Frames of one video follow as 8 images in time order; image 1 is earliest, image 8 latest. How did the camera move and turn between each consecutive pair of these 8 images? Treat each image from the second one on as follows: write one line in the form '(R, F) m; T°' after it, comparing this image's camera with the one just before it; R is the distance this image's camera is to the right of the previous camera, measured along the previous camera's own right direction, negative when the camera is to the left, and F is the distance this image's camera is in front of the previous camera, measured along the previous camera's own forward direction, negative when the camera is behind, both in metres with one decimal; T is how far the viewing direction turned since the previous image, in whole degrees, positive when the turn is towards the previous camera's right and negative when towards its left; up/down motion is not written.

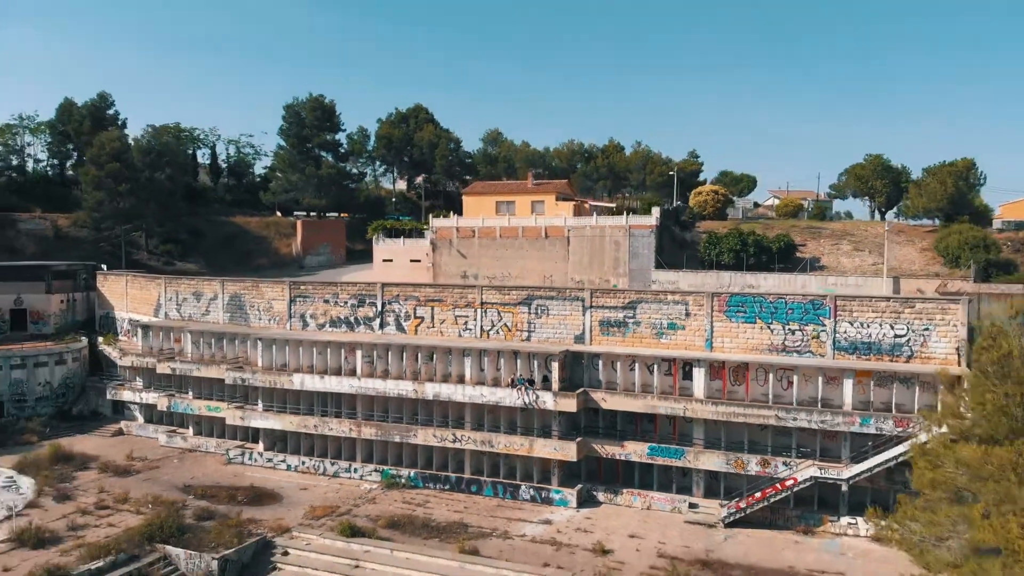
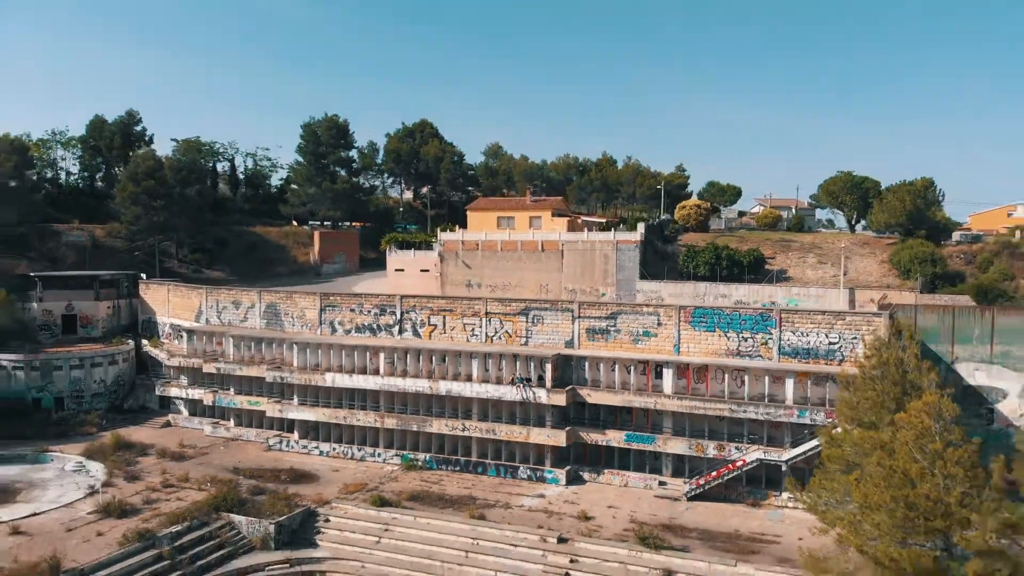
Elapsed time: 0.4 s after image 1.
(0.0, -3.3) m; 0°
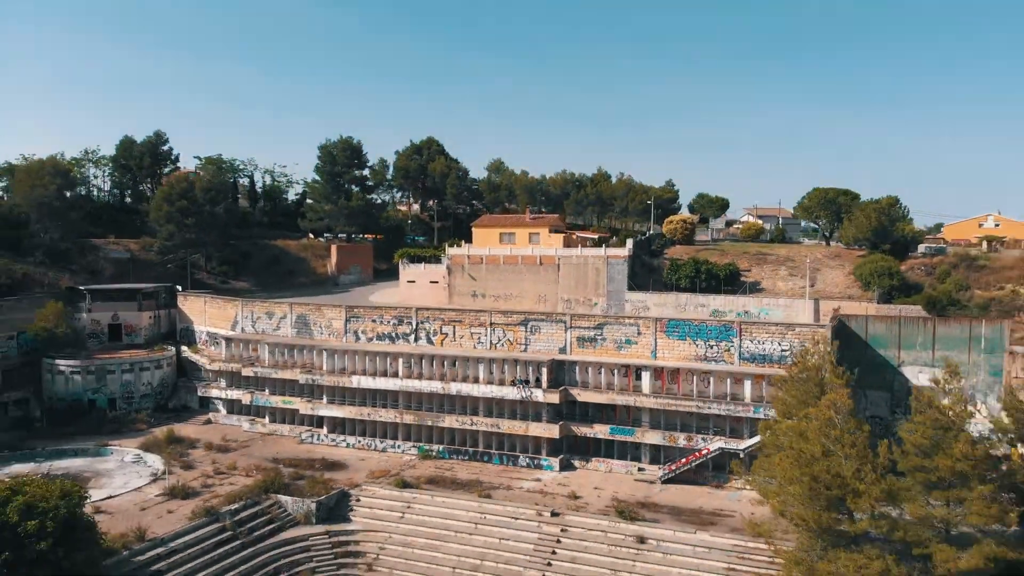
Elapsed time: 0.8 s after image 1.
(0.0, -3.5) m; 0°
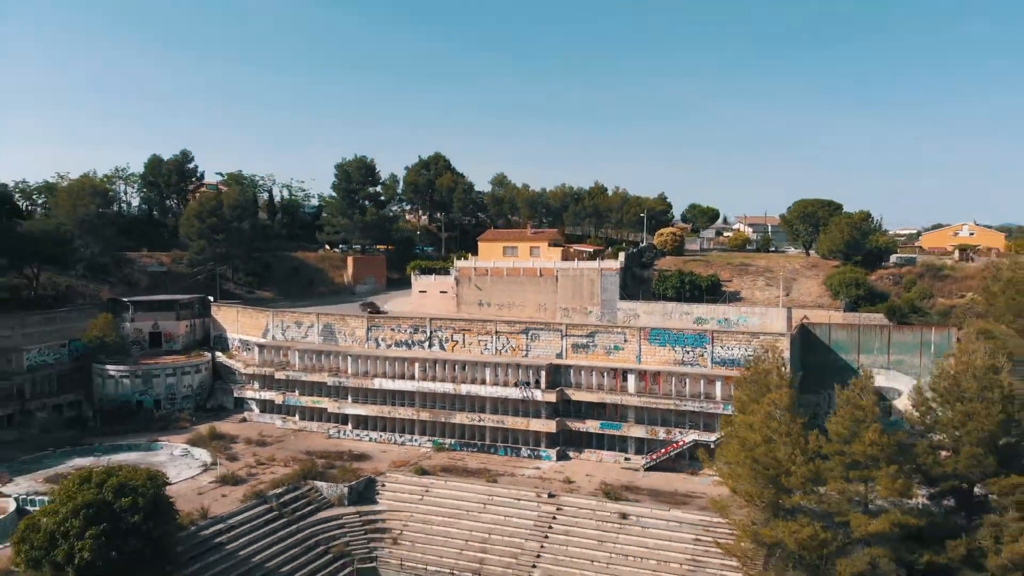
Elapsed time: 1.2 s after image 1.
(0.0, -3.6) m; 0°
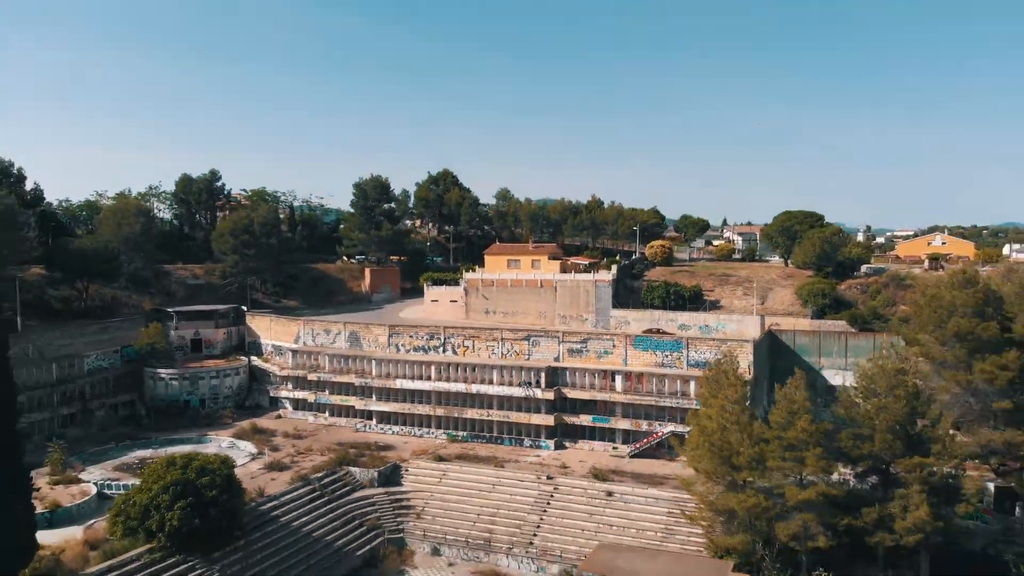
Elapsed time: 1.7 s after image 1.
(0.0, -4.4) m; 0°
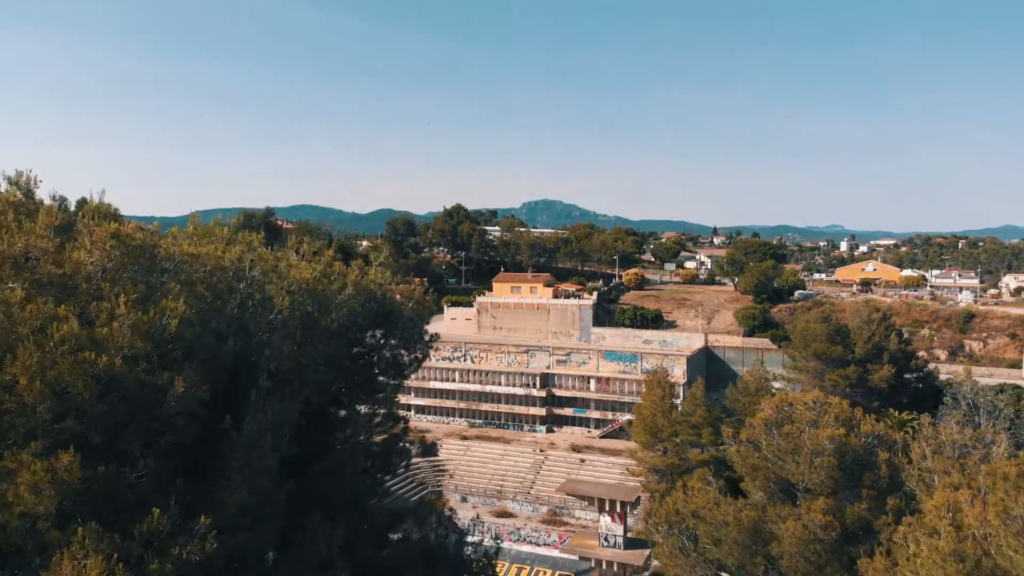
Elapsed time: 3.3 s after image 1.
(-0.4, -12.4) m; 0°
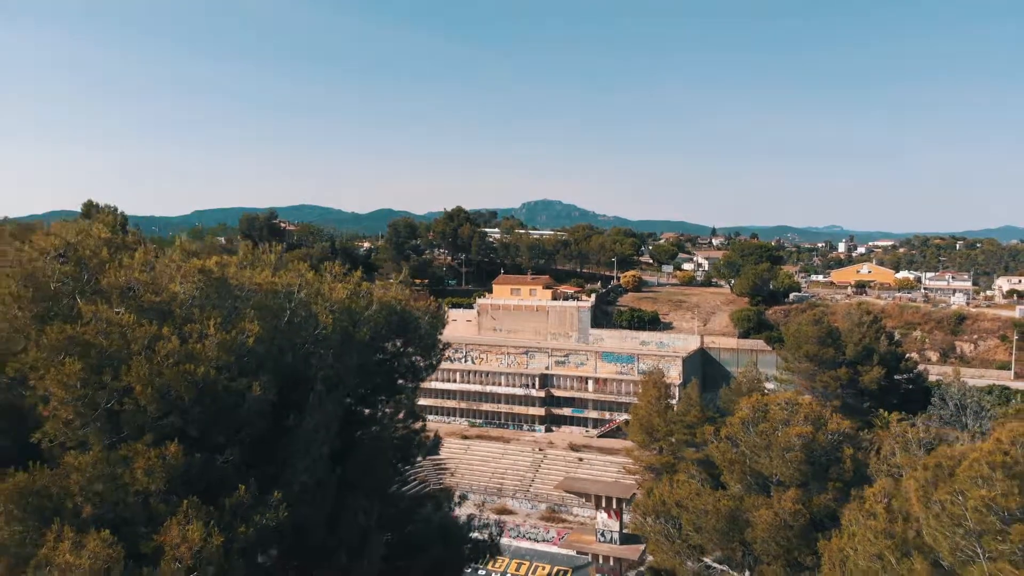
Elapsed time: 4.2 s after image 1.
(0.0, -1.0) m; 0°
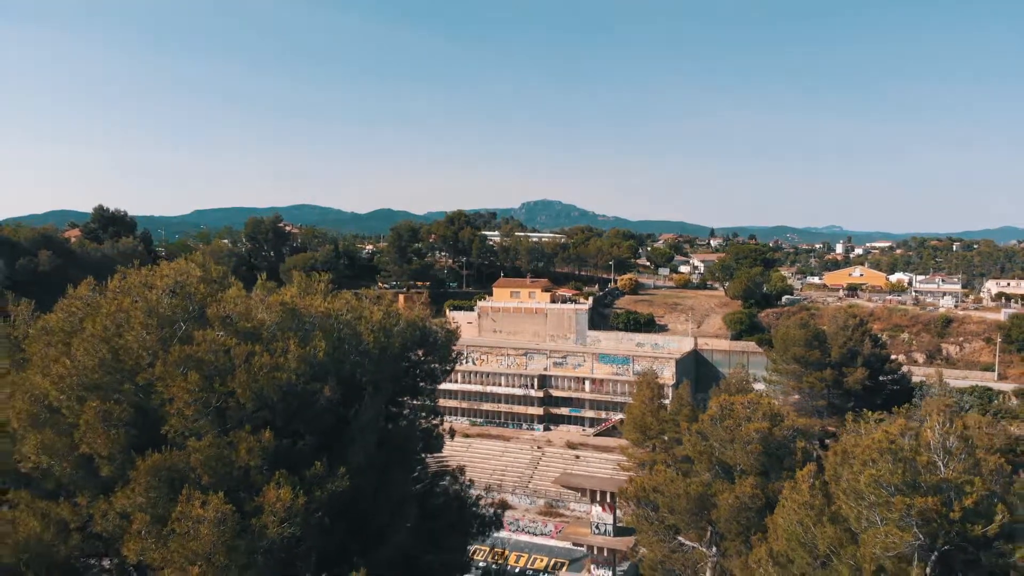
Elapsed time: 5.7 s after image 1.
(0.0, -1.7) m; 0°
